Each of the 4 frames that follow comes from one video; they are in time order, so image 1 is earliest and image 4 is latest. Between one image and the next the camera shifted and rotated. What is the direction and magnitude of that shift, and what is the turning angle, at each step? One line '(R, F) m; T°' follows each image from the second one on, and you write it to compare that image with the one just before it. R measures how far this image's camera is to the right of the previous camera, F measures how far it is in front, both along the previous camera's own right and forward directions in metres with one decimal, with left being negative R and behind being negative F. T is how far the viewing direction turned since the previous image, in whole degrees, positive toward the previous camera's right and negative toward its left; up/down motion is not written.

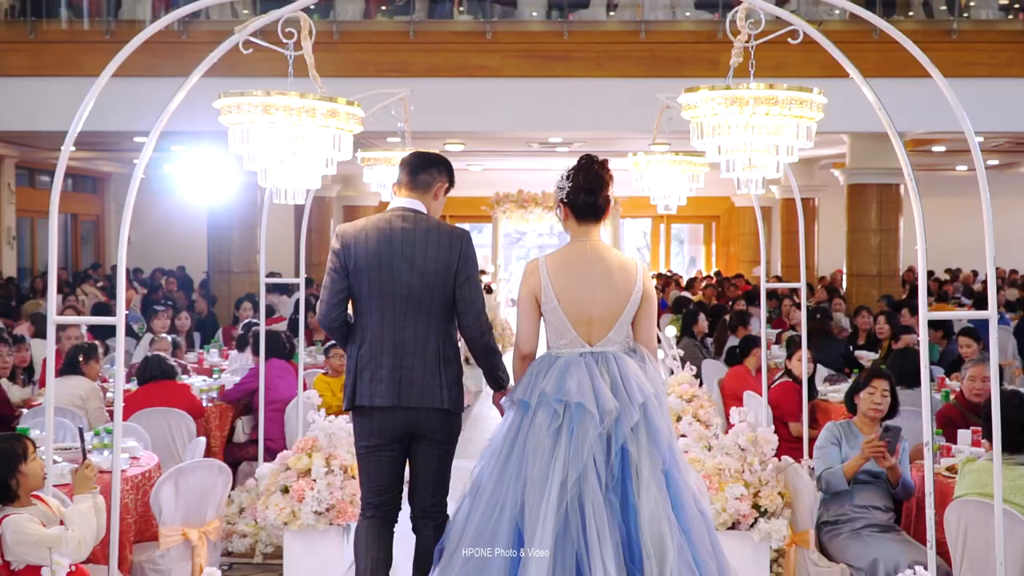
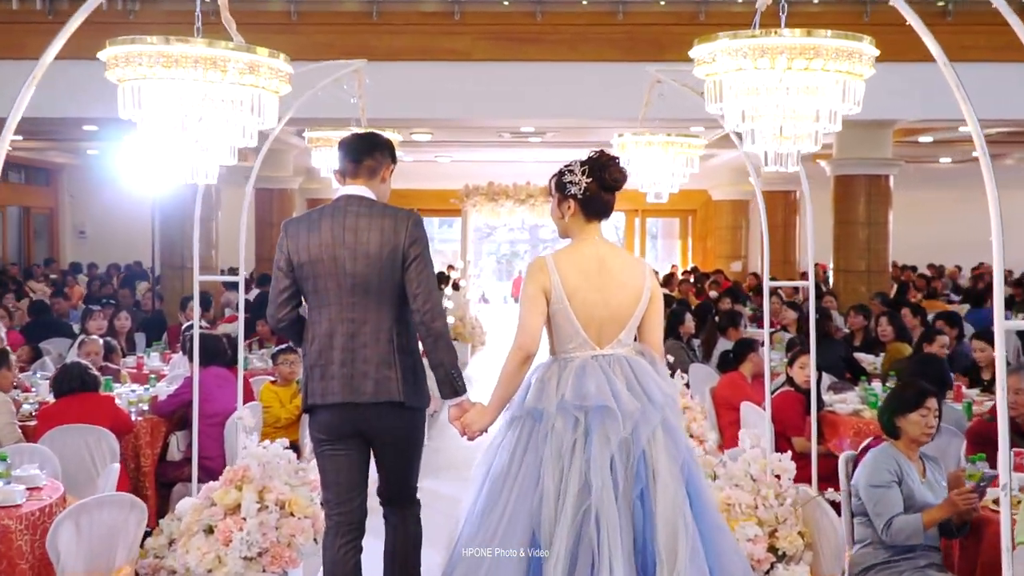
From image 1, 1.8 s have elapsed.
(0.0, +0.7) m; +1°
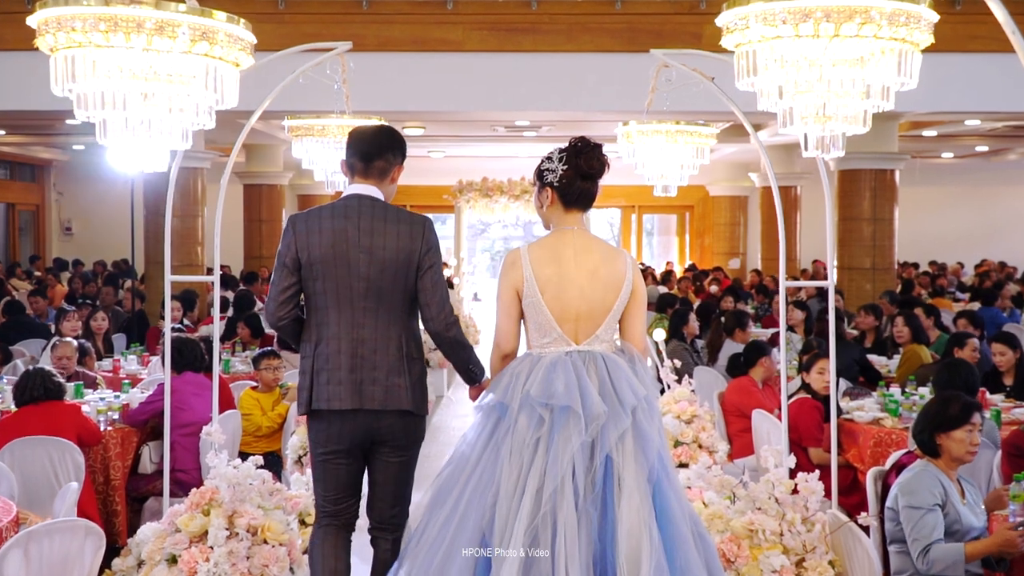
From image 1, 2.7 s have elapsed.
(0.0, +0.4) m; 0°
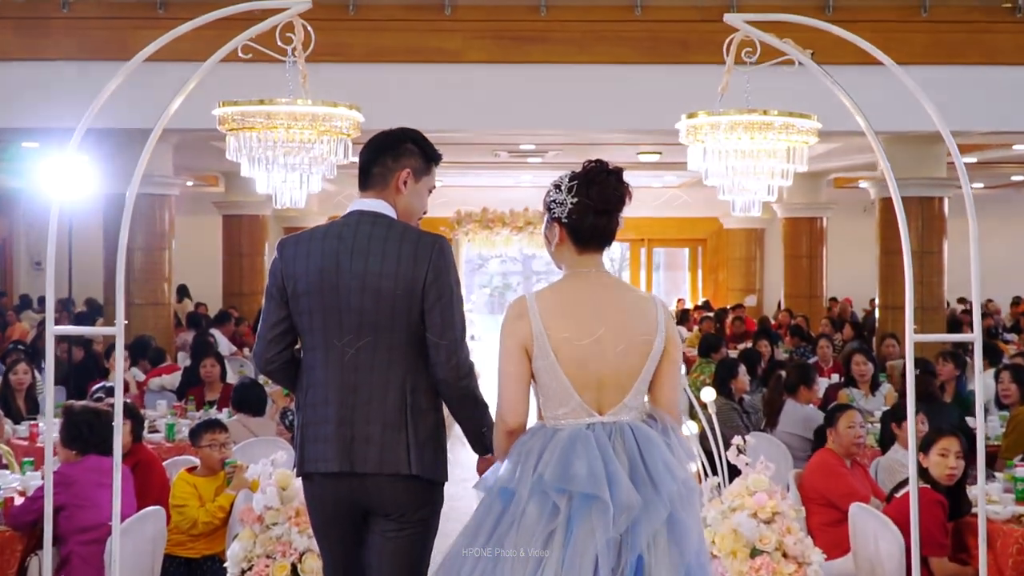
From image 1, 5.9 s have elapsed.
(-0.1, +1.3) m; 0°
